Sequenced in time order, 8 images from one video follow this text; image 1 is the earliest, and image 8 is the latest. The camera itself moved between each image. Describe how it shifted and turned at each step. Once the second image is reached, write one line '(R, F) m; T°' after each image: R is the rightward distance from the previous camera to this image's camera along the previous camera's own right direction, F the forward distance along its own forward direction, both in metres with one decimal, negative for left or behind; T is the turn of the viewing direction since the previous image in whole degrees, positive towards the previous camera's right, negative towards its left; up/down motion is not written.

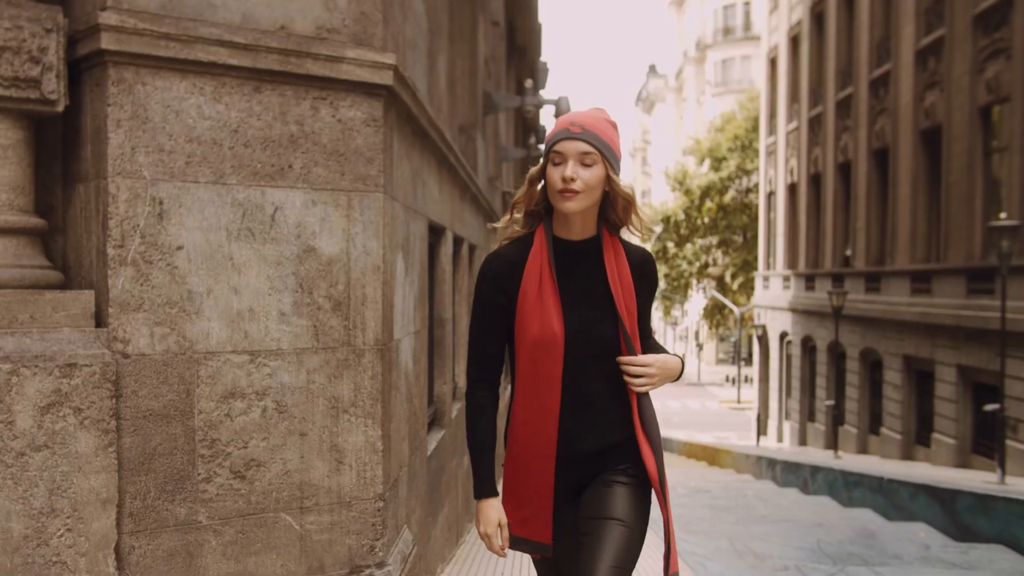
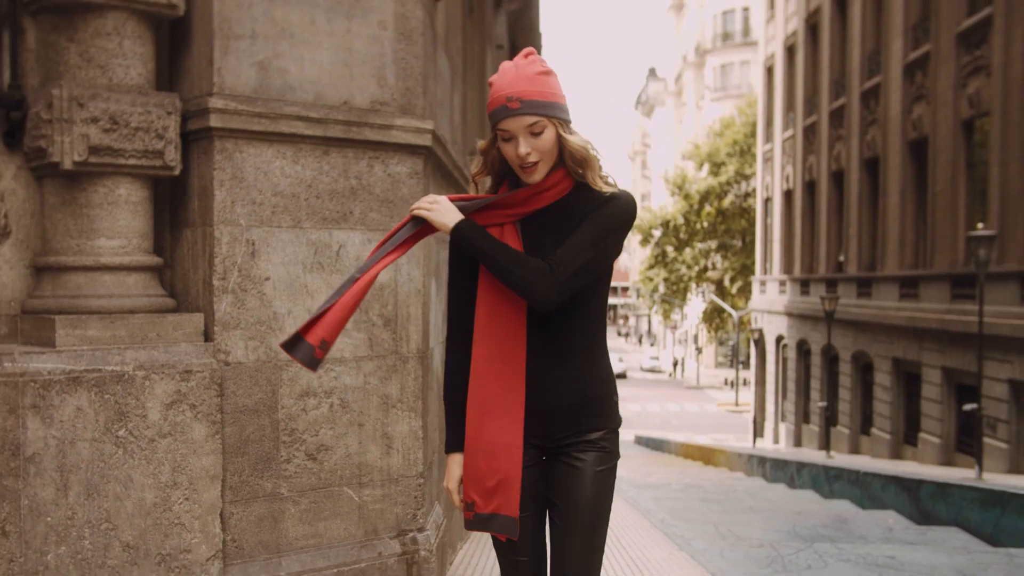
(-0.1, -1.0) m; 0°
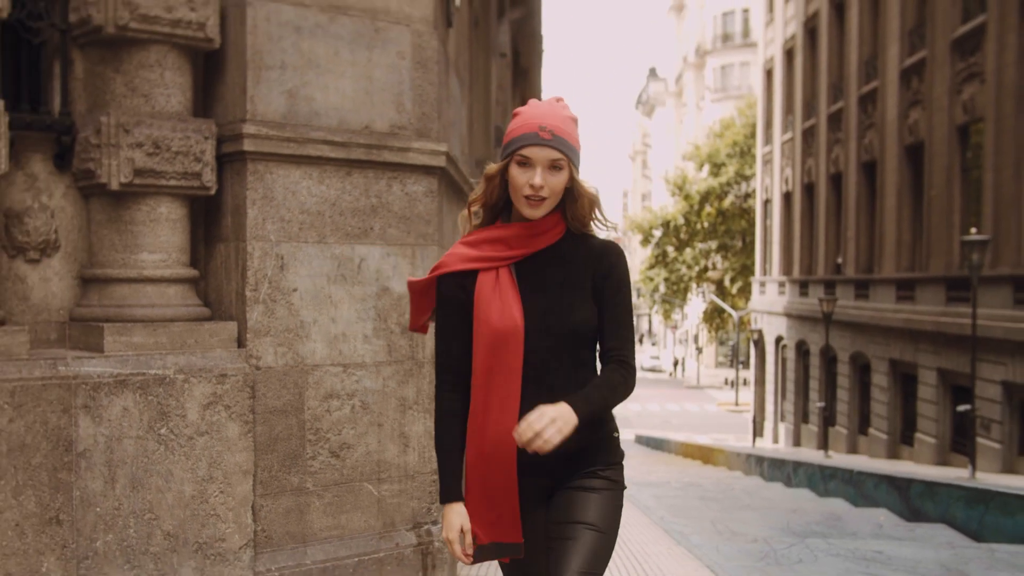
(0.0, -0.4) m; 0°
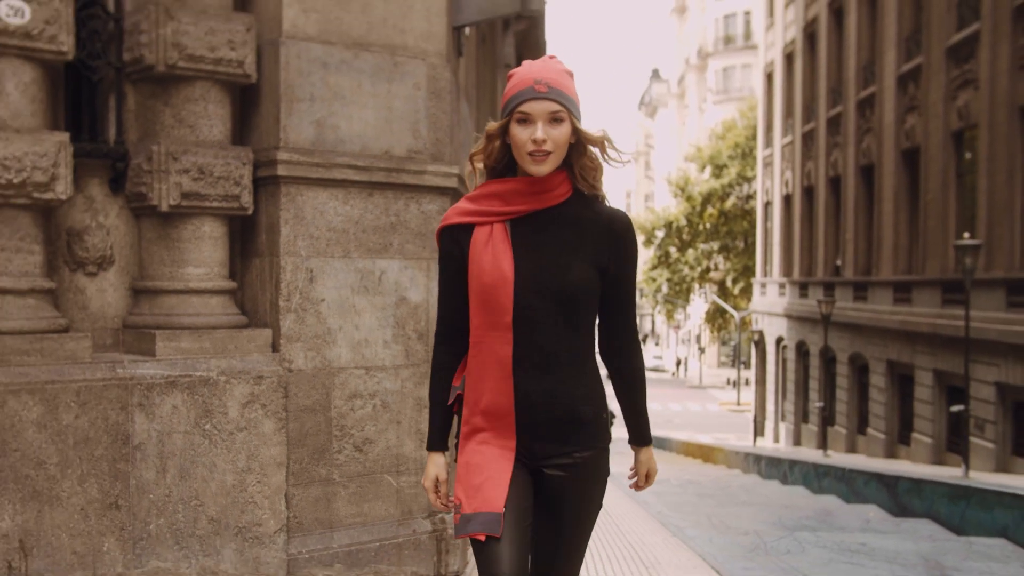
(0.0, -0.6) m; 0°
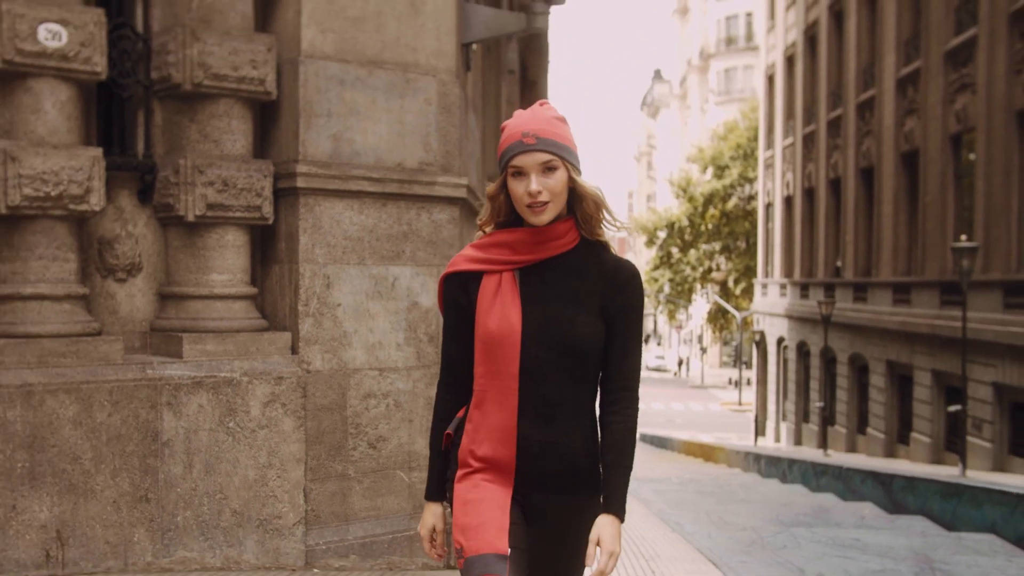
(0.0, -0.3) m; 0°
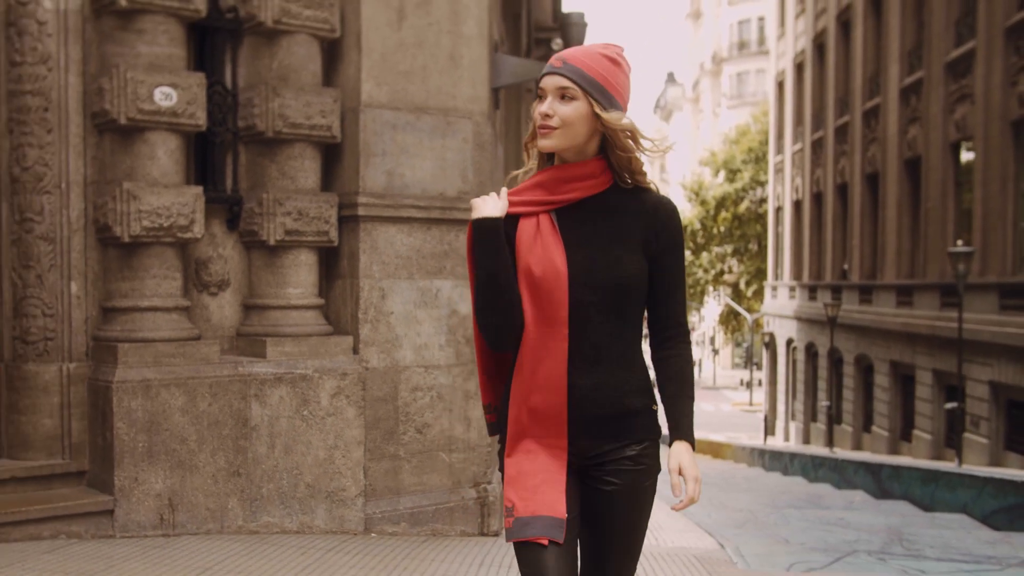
(-0.1, -1.2) m; -1°
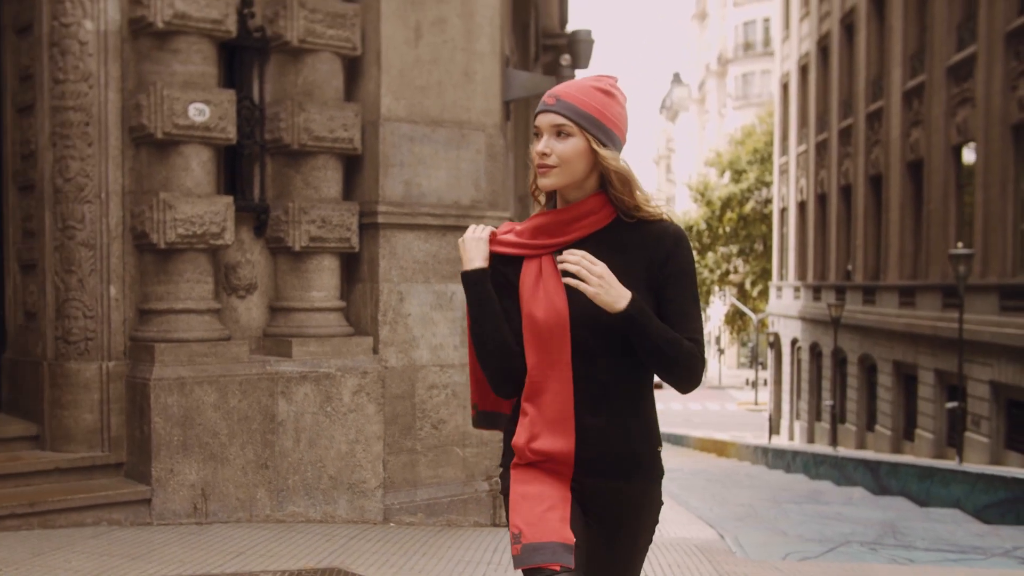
(0.0, -0.4) m; 0°
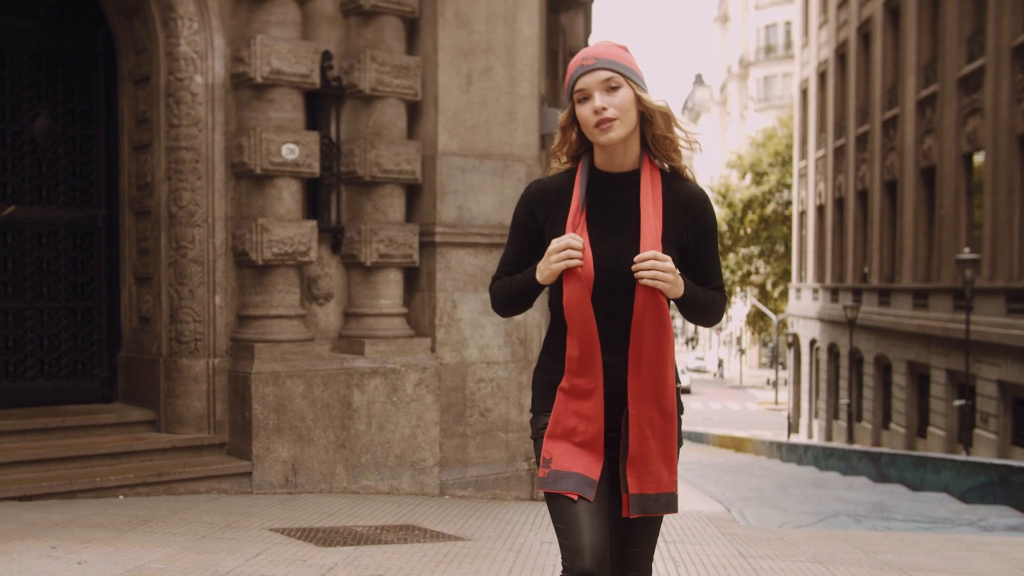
(-0.1, -1.3) m; -1°
